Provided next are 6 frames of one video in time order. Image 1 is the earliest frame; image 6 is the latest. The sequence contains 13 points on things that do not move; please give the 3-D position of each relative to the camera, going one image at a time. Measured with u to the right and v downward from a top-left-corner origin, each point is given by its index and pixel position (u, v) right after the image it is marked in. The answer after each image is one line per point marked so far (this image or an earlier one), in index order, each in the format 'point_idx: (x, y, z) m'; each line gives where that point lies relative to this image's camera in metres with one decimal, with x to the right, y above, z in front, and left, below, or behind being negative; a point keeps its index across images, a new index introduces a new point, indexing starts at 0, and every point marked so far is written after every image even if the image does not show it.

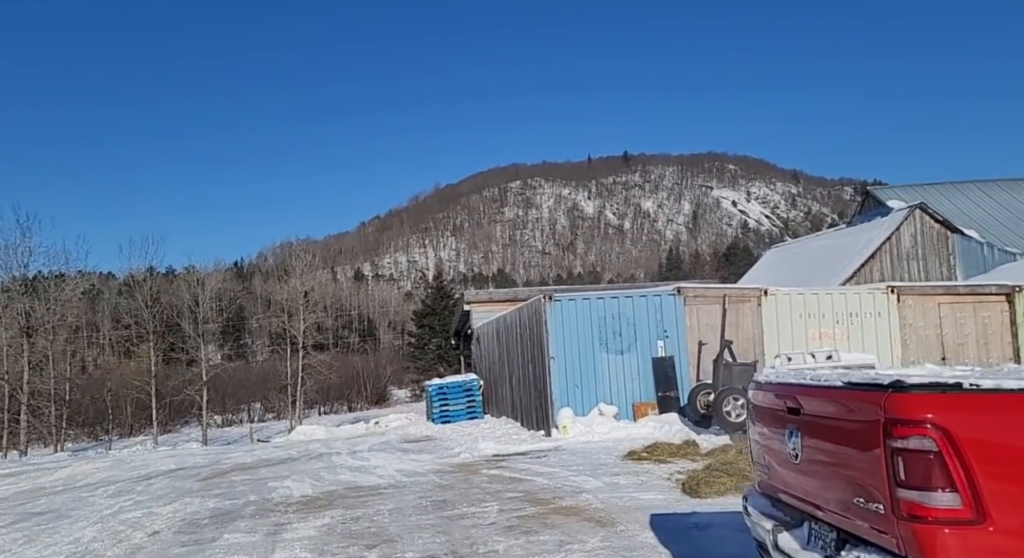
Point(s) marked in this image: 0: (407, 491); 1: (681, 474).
0: (-1.1, -2.3, +9.4) m
1: (+1.7, -2.0, +8.8) m
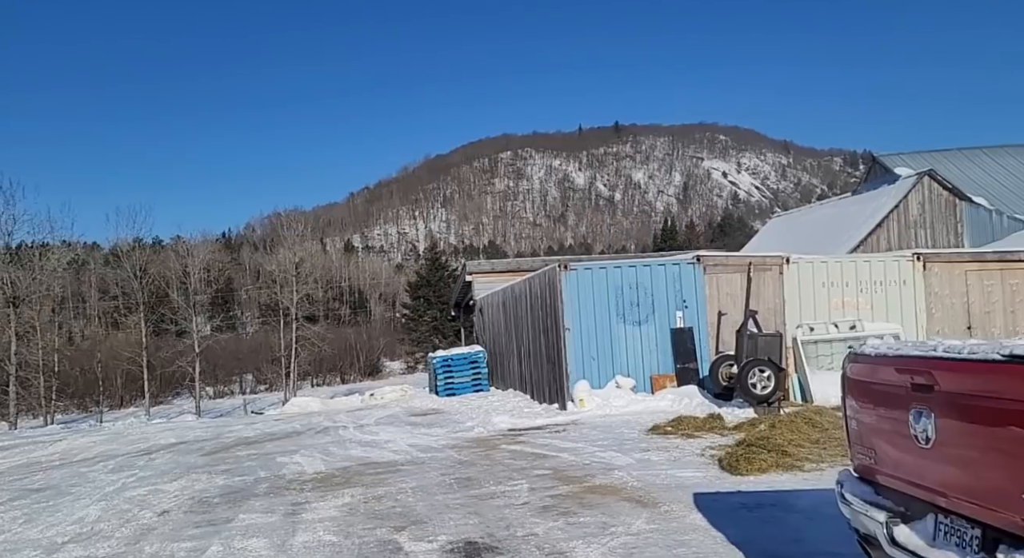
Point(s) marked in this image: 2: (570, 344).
0: (-0.9, -2.0, +9.0) m
1: (+2.0, -1.7, +8.5) m
2: (+0.8, -1.0, +12.8) m
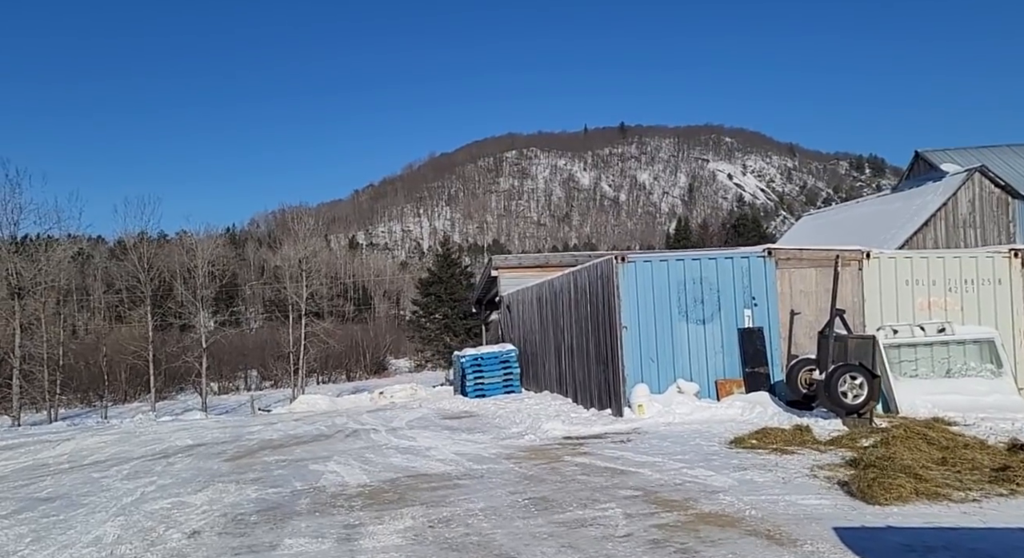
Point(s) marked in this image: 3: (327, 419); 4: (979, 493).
0: (-0.2, -1.9, +7.9) m
1: (+2.7, -1.6, +7.4) m
2: (+1.6, -0.9, +11.7) m
3: (-4.1, -3.1, +19.3) m
4: (+3.4, -1.6, +6.3) m
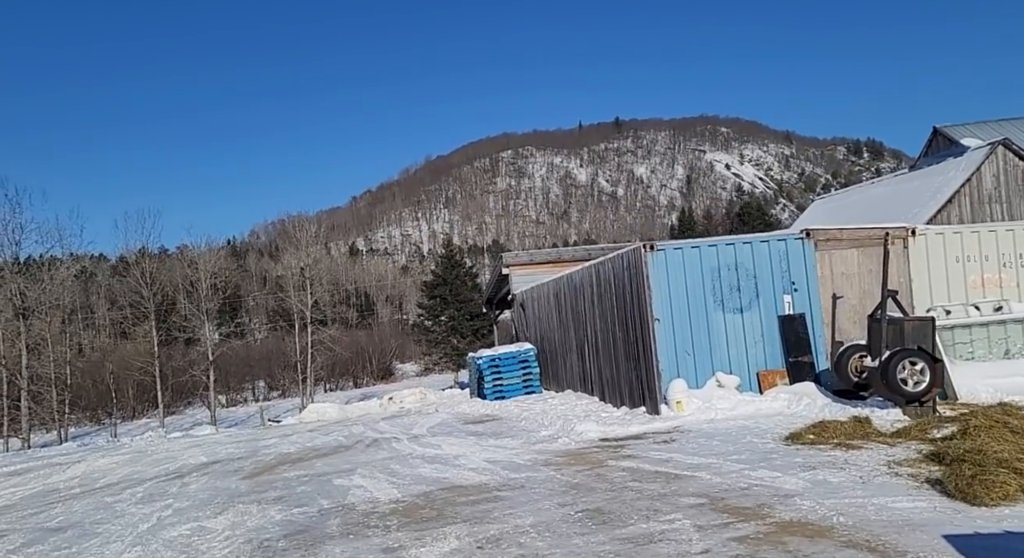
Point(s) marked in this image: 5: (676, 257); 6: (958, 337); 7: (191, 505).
0: (+0.2, -1.8, +7.3) m
1: (+3.1, -1.5, +6.7) m
2: (+1.9, -0.8, +11.0) m
3: (-3.7, -3.2, +18.7) m
4: (+3.8, -1.3, +5.7) m
5: (+2.1, +0.3, +11.1) m
6: (+5.4, -0.7, +10.4) m
7: (-3.5, -2.4, +9.3) m
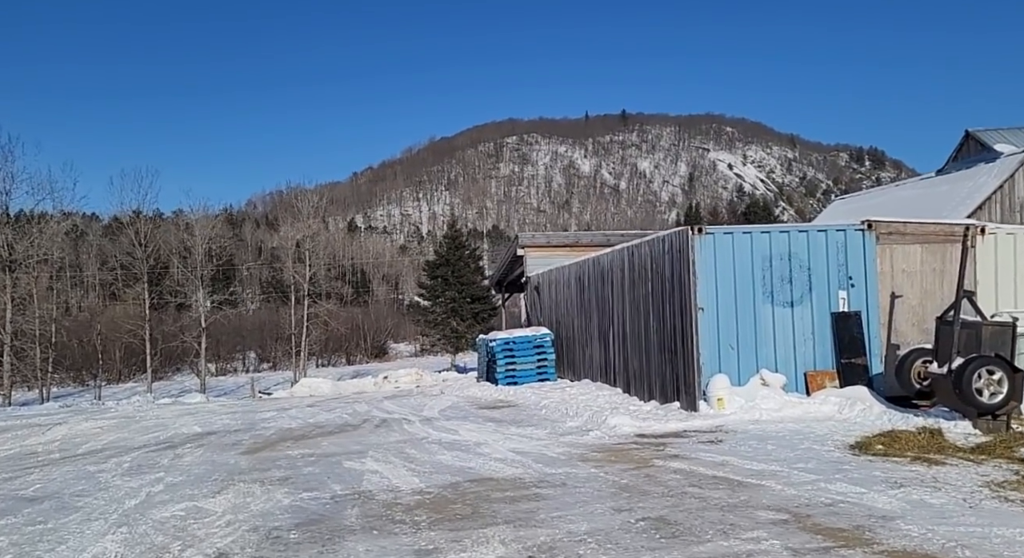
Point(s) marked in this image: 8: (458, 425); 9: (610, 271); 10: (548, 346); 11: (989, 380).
0: (+0.5, -1.6, +6.4) m
1: (+3.4, -1.4, +5.9) m
2: (+2.3, -0.6, +10.2) m
3: (-3.5, -2.6, +17.8) m
4: (+4.1, -1.4, +4.8) m
5: (+2.6, +0.4, +10.3) m
6: (+5.7, -0.8, +9.5) m
7: (-3.2, -2.0, +8.4) m
8: (-0.7, -2.0, +11.8) m
9: (+1.6, +0.1, +14.2) m
10: (+0.7, -1.4, +17.6) m
11: (+4.5, -1.0, +8.2) m
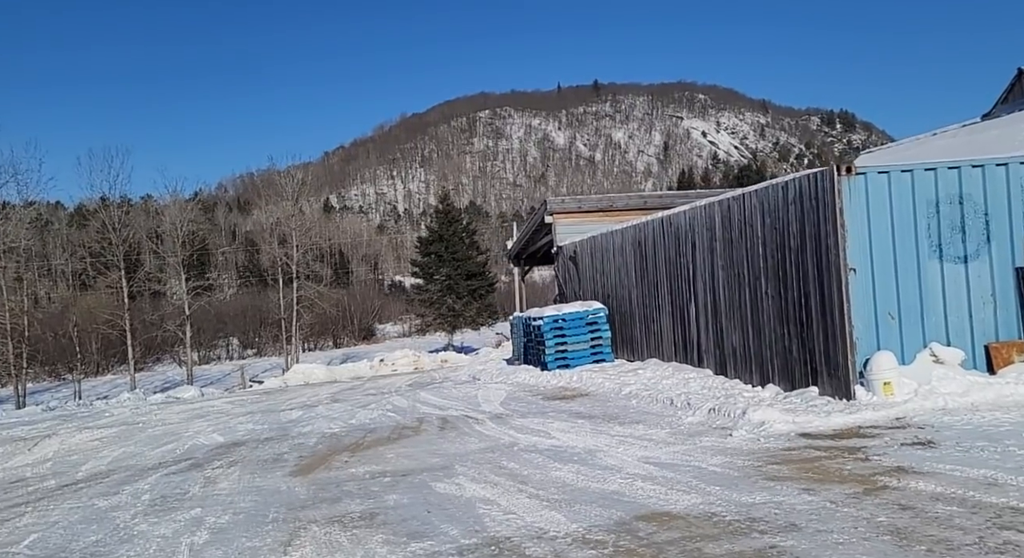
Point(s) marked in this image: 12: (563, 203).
0: (+1.7, -1.4, +4.4) m
1: (+4.6, -1.1, +4.0) m
2: (+3.3, -0.2, +8.2) m
3: (-2.5, -2.2, +15.7) m
4: (+5.3, -1.0, +2.9) m
5: (+3.6, +0.9, +8.2) m
6: (+6.8, -0.2, +7.6) m
7: (-2.0, -1.8, +6.3) m
8: (+0.3, -1.6, +9.7) m
9: (+2.5, +0.6, +12.1) m
10: (+1.6, -0.8, +15.6) m
11: (+5.6, -0.5, +6.2) m
12: (+1.2, +1.8, +20.0) m
